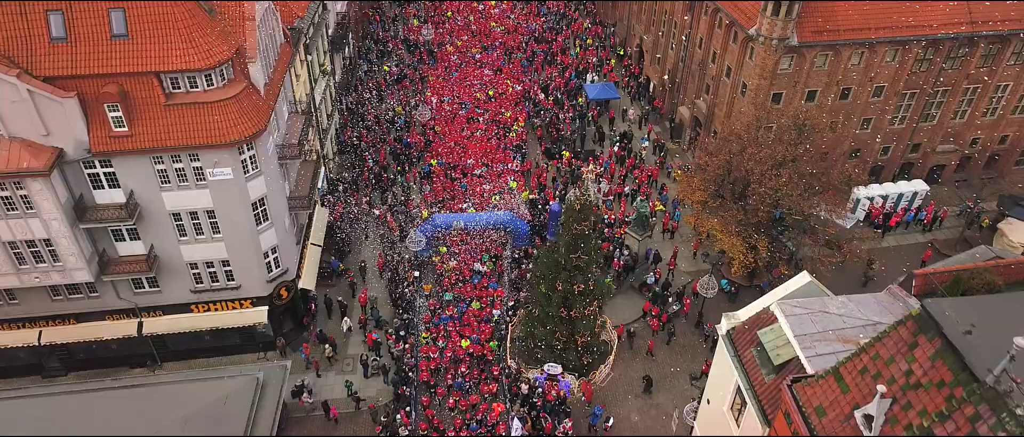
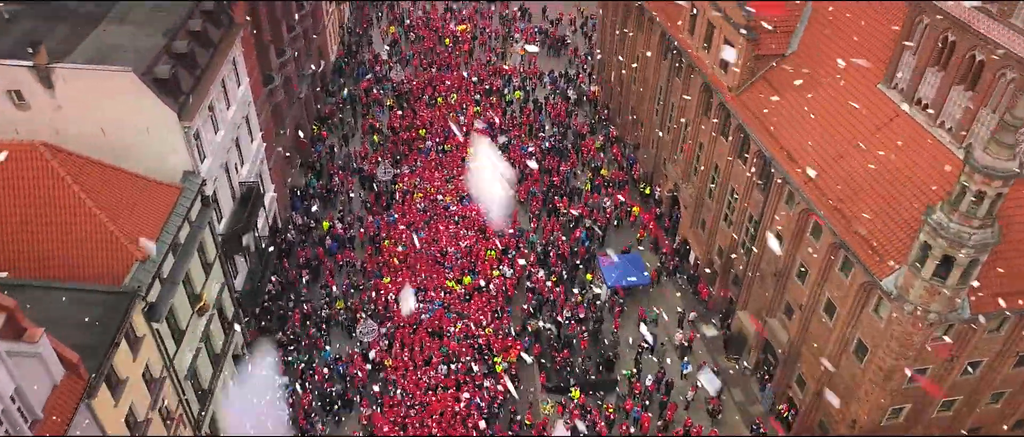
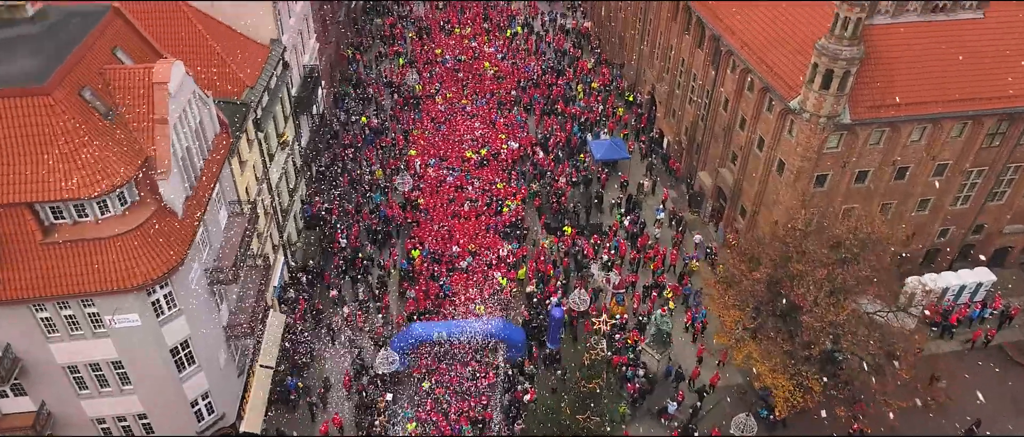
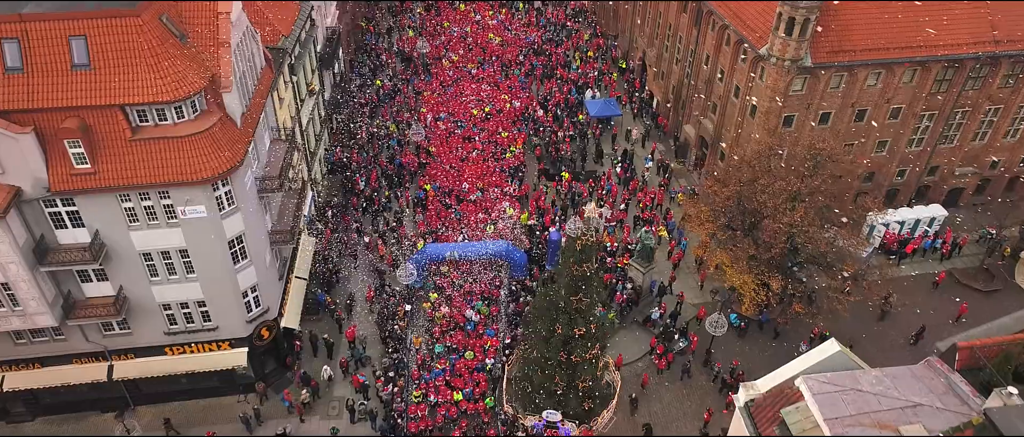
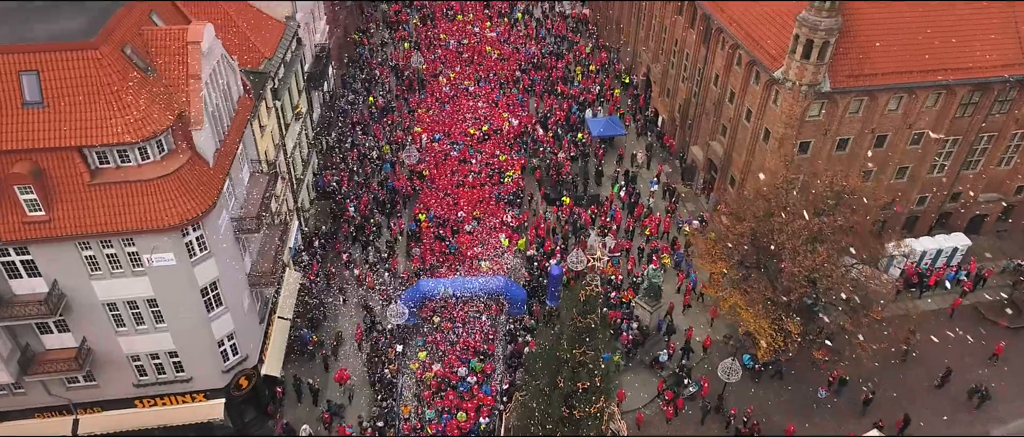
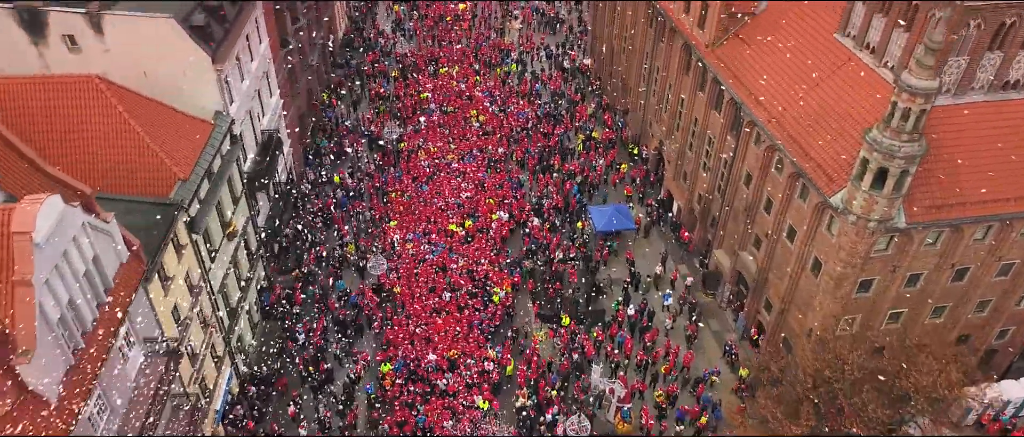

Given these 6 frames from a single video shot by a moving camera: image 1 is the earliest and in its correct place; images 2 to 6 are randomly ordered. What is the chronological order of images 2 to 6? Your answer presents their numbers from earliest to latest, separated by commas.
4, 5, 3, 6, 2
